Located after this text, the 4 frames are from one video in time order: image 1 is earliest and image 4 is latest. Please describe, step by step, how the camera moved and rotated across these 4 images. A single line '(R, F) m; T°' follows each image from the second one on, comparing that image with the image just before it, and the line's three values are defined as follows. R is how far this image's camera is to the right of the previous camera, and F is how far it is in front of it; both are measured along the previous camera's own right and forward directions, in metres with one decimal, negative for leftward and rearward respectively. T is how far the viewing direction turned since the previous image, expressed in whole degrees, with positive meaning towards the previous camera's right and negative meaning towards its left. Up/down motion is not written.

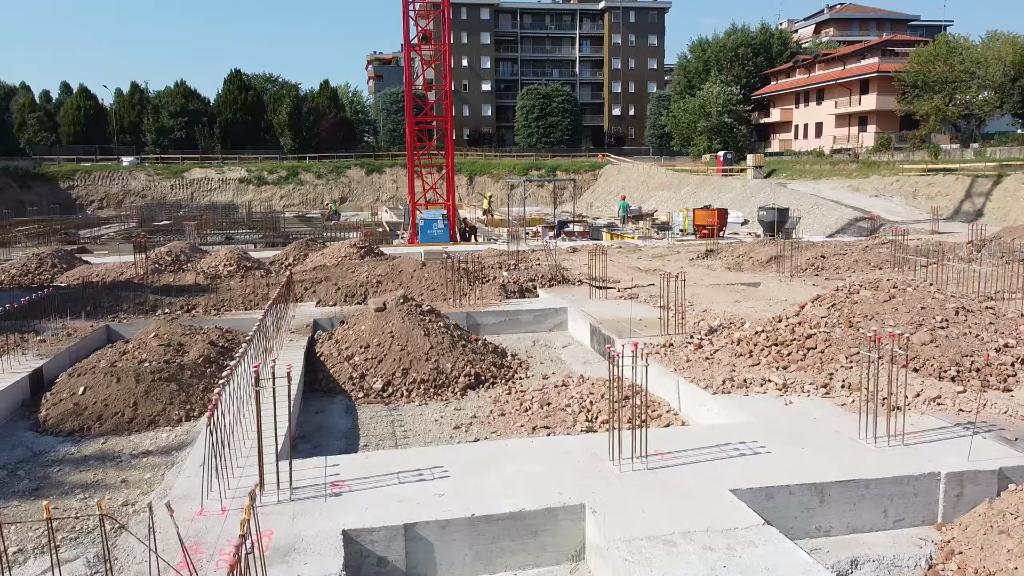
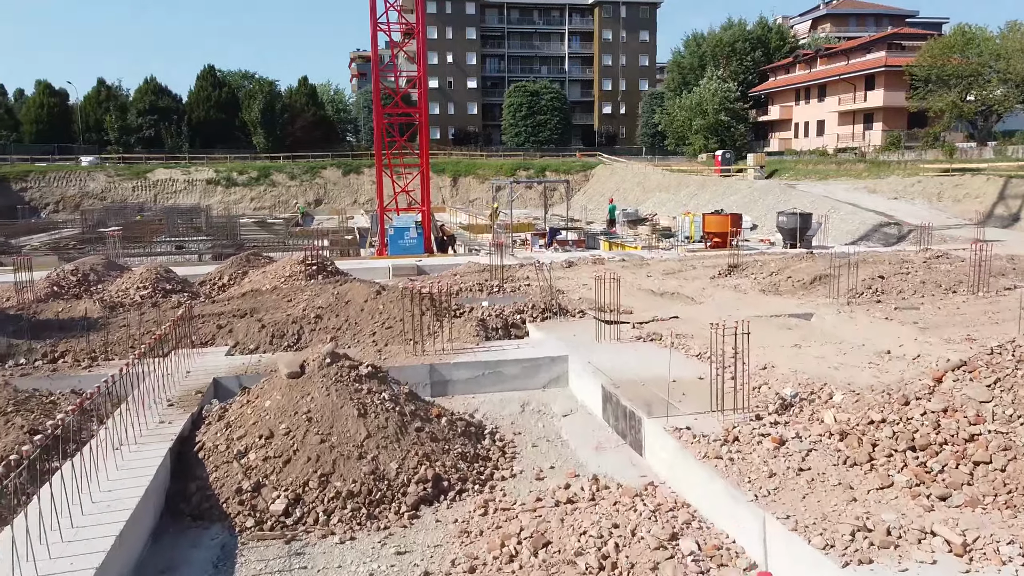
(+0.1, +3.2) m; +1°
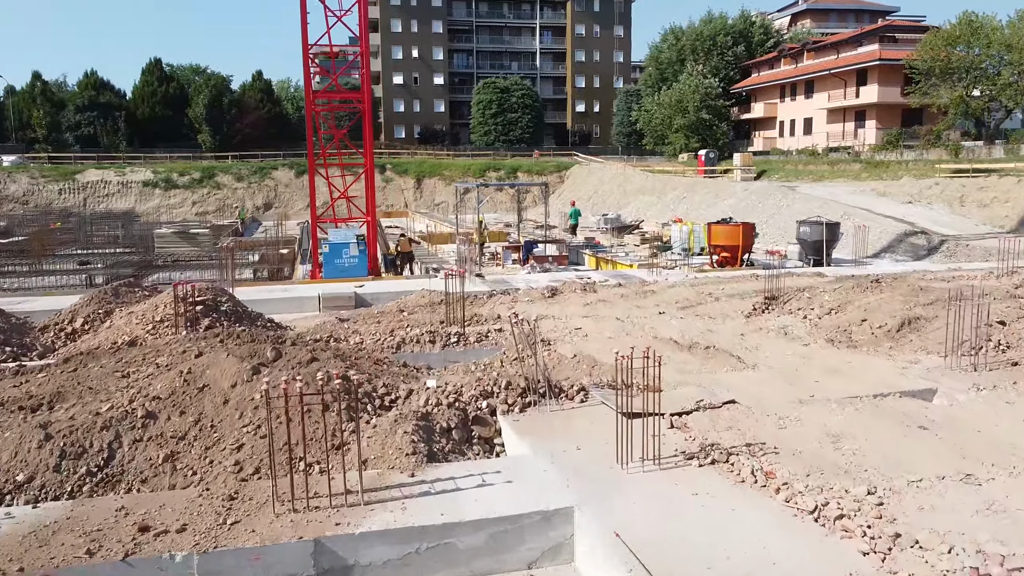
(+0.1, +4.0) m; +2°
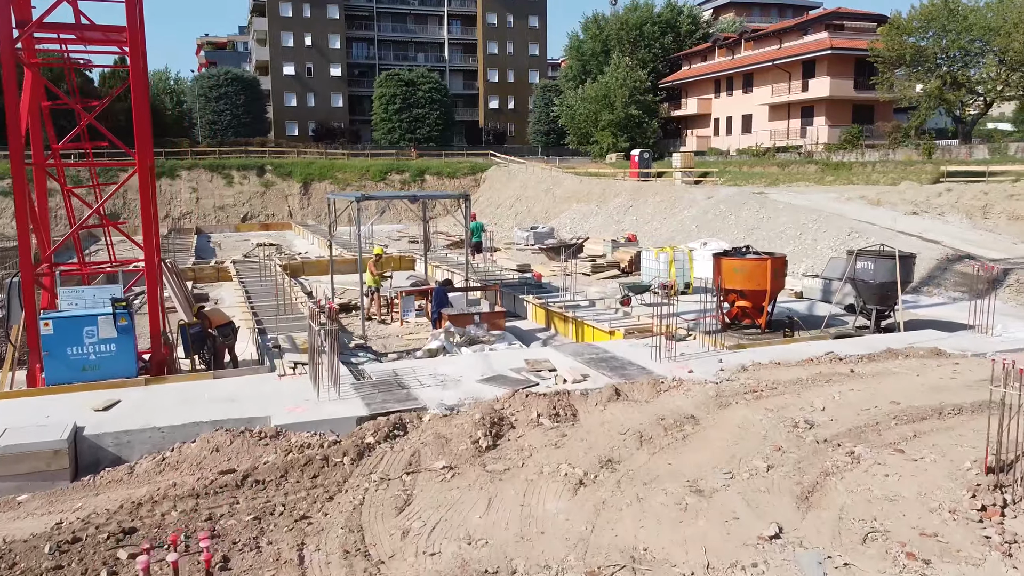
(+0.1, +7.1) m; +6°
